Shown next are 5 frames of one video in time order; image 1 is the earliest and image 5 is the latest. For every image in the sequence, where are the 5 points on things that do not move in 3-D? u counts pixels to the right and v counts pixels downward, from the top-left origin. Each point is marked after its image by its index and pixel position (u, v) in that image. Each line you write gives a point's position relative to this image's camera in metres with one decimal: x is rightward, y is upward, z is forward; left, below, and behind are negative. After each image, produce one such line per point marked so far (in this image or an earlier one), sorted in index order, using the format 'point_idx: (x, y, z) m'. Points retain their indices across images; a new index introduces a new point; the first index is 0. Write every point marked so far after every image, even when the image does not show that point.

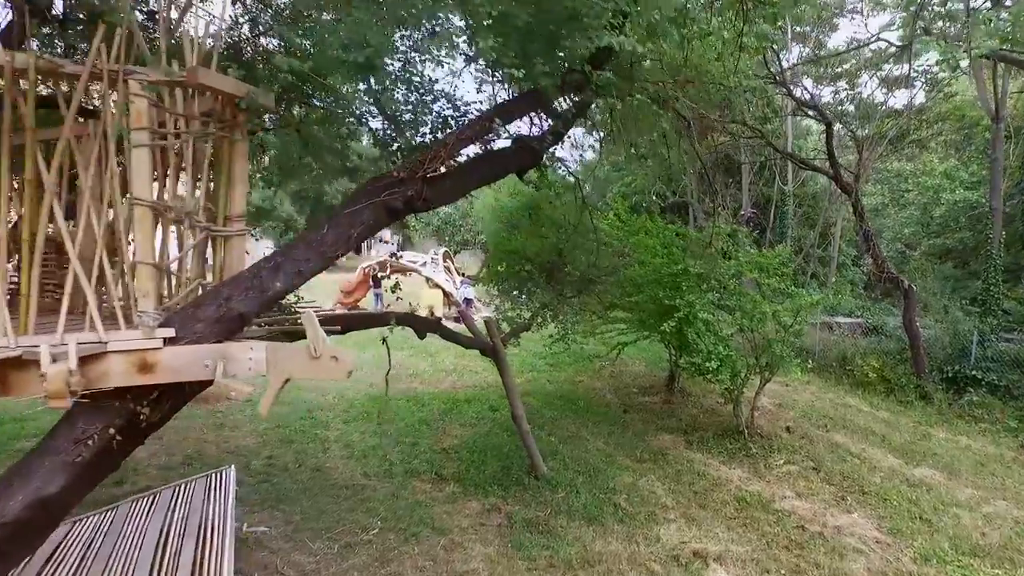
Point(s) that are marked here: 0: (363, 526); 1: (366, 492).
0: (-1.2, -1.9, +5.1) m
1: (-1.3, -1.8, +5.8) m
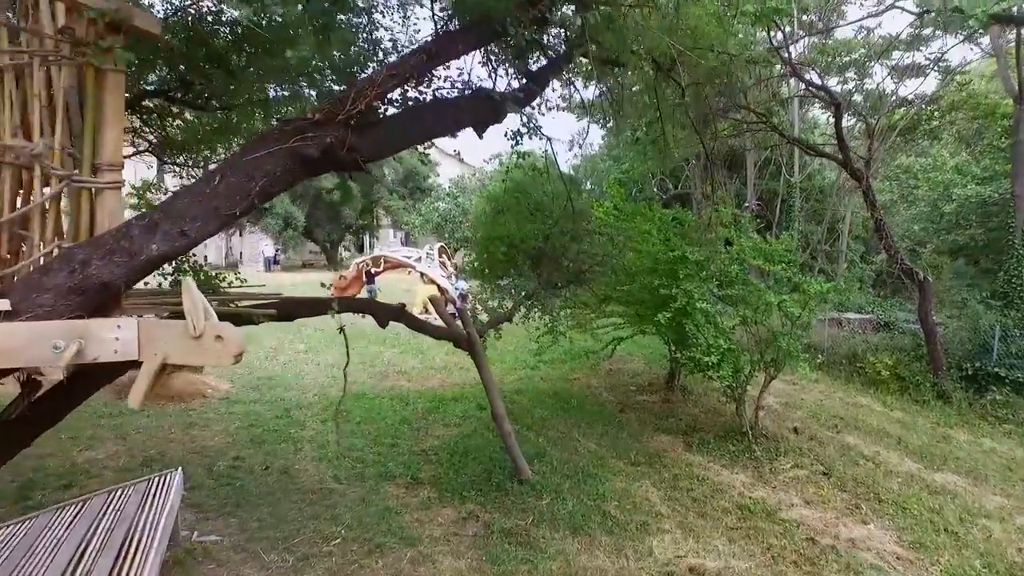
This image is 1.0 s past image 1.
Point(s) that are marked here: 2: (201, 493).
0: (-1.3, -1.7, +4.6) m
1: (-1.5, -1.7, +5.3) m
2: (-2.6, -1.7, +5.4) m
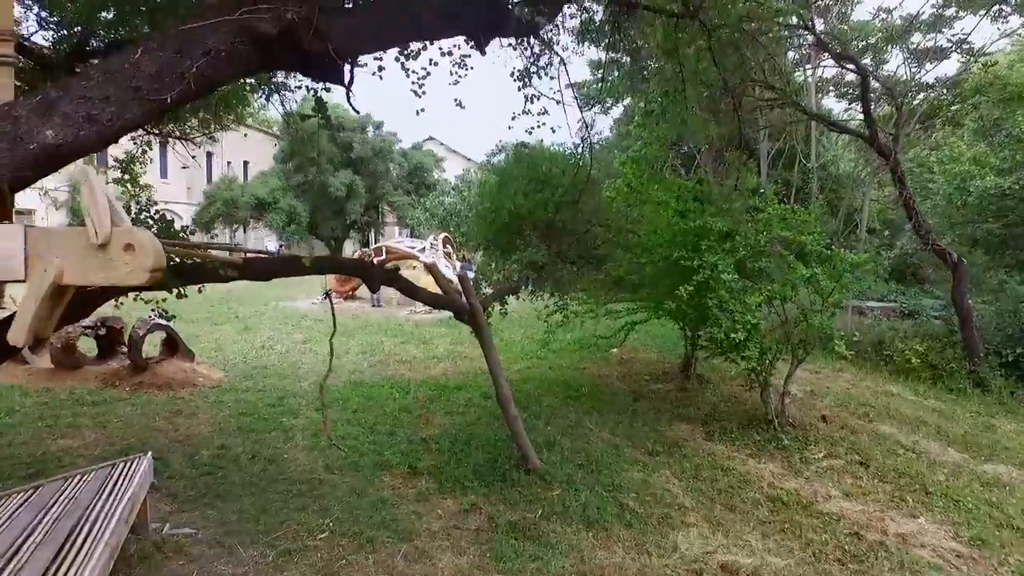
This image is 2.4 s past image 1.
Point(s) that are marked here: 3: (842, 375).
0: (-1.3, -1.5, +4.2) m
1: (-1.4, -1.5, +4.9) m
2: (-2.5, -1.5, +4.9) m
3: (+4.2, -1.1, +8.3) m
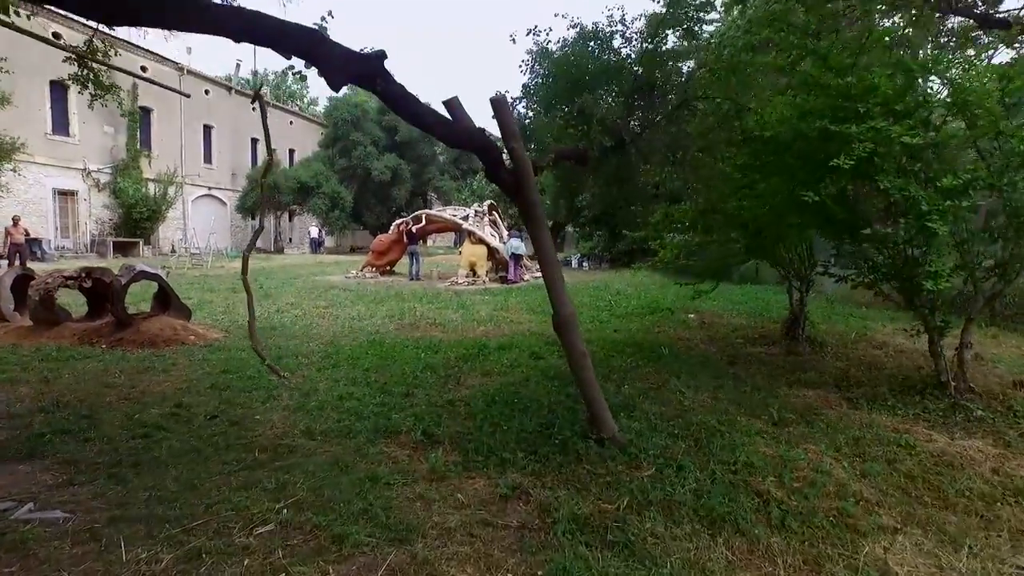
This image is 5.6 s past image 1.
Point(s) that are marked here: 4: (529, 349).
0: (-1.0, -0.9, +2.6) m
1: (-1.1, -0.8, +3.3) m
2: (-2.2, -0.8, +3.4) m
3: (+4.7, -0.5, +6.3) m
4: (+0.2, -0.6, +6.1) m
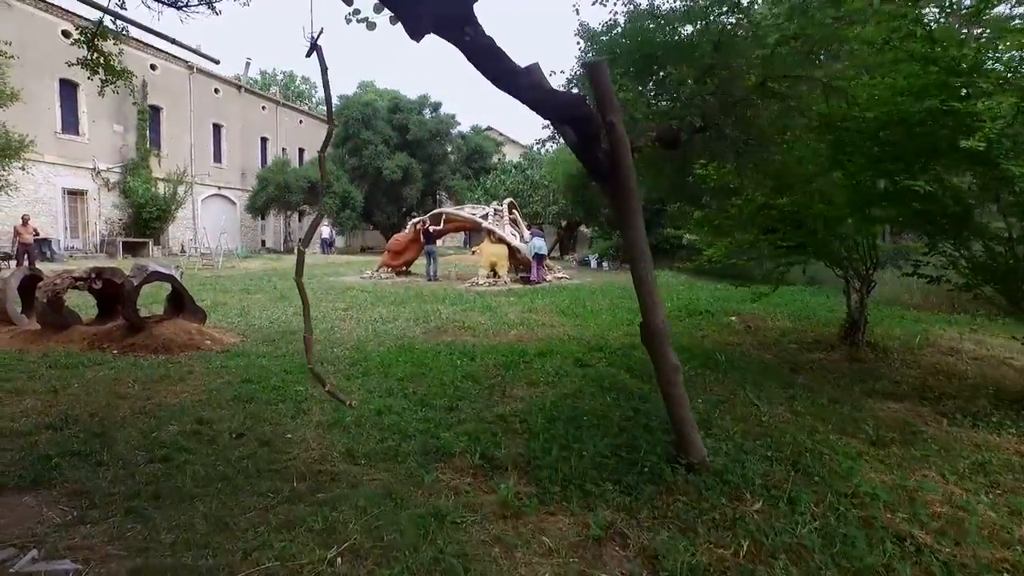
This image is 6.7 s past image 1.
0: (-0.7, -0.9, +2.1) m
1: (-0.8, -0.9, +2.8) m
2: (-1.9, -0.9, +3.0) m
3: (+5.1, -0.5, +5.8) m
4: (+0.5, -0.6, +5.7) m
